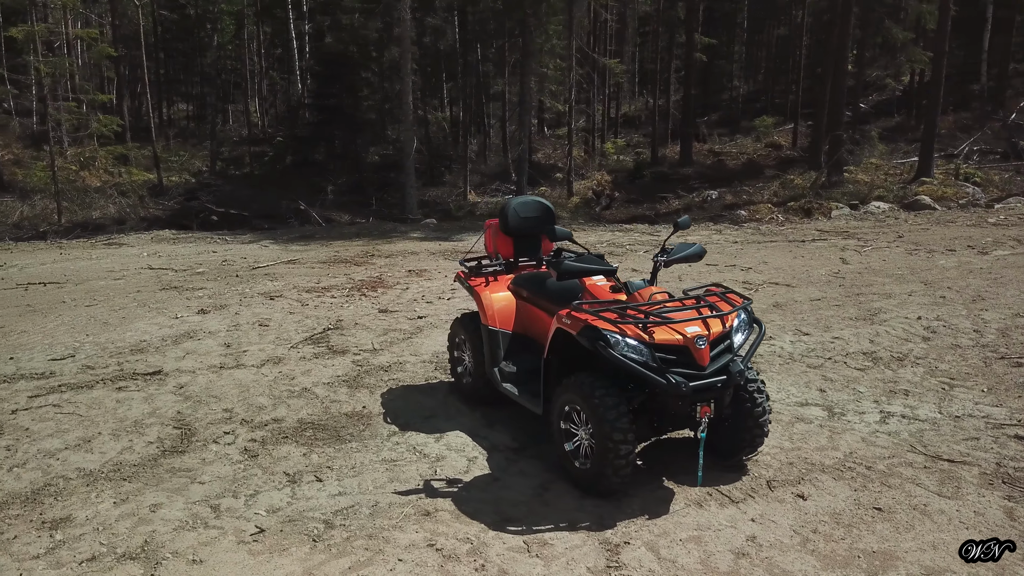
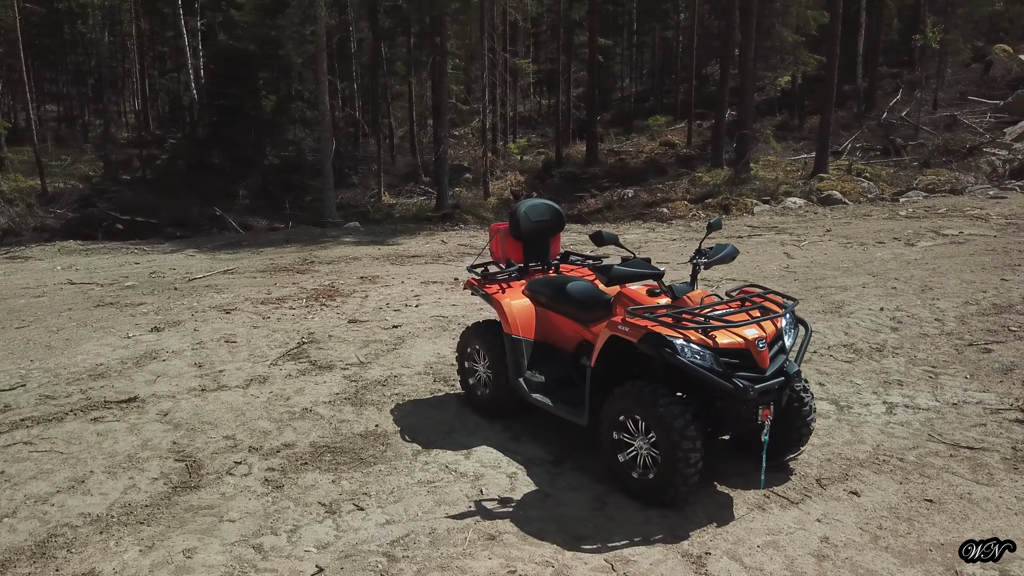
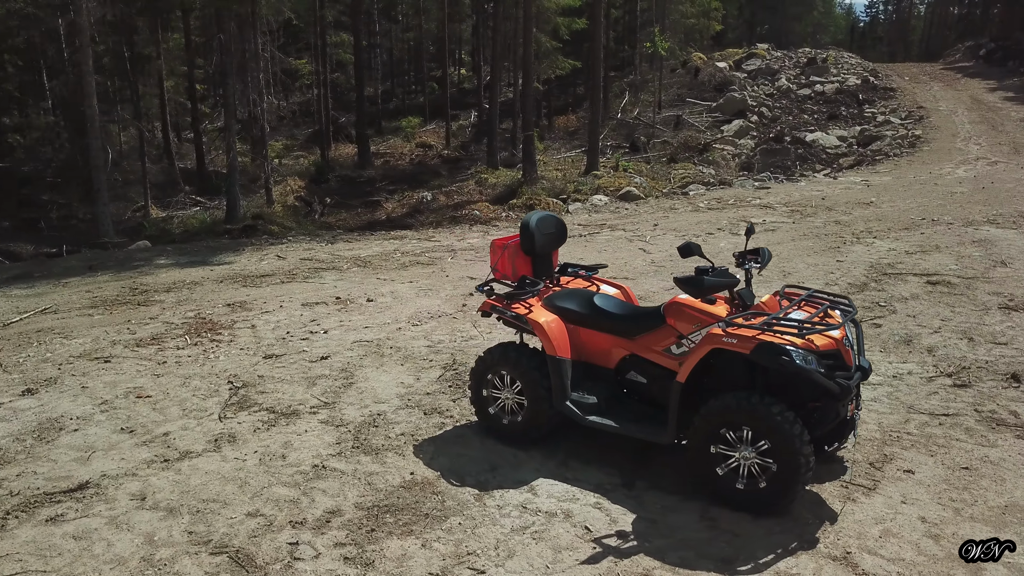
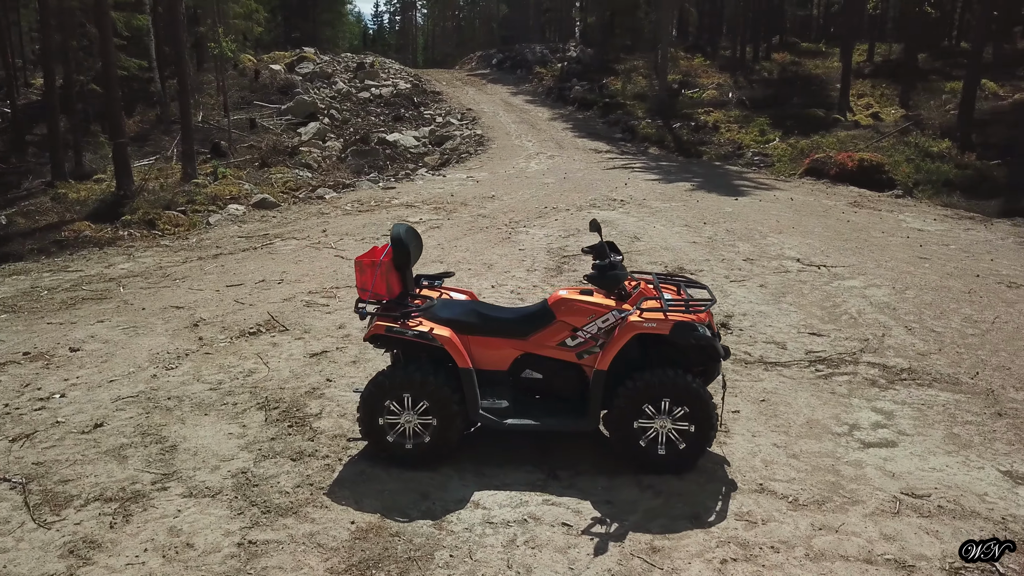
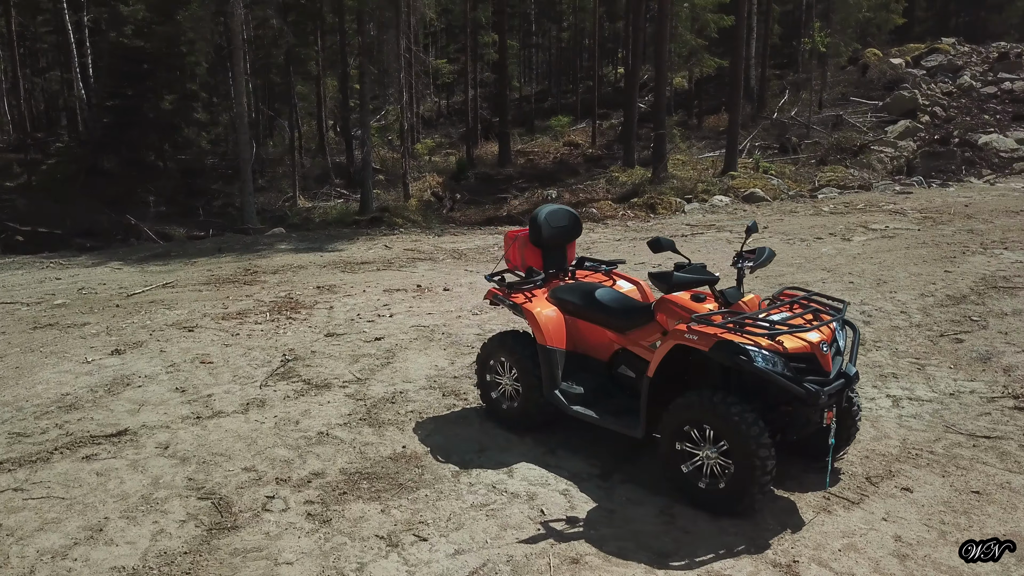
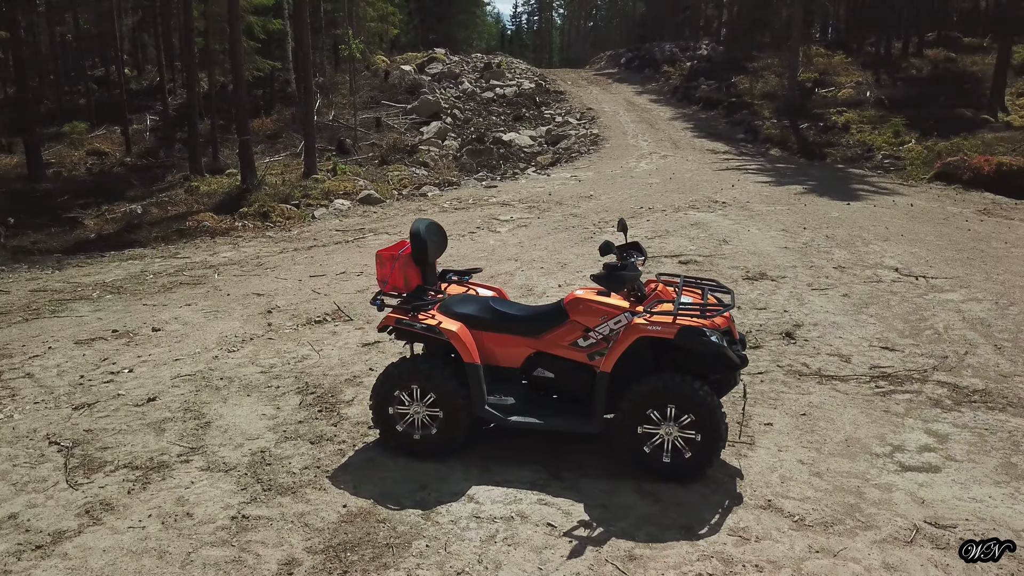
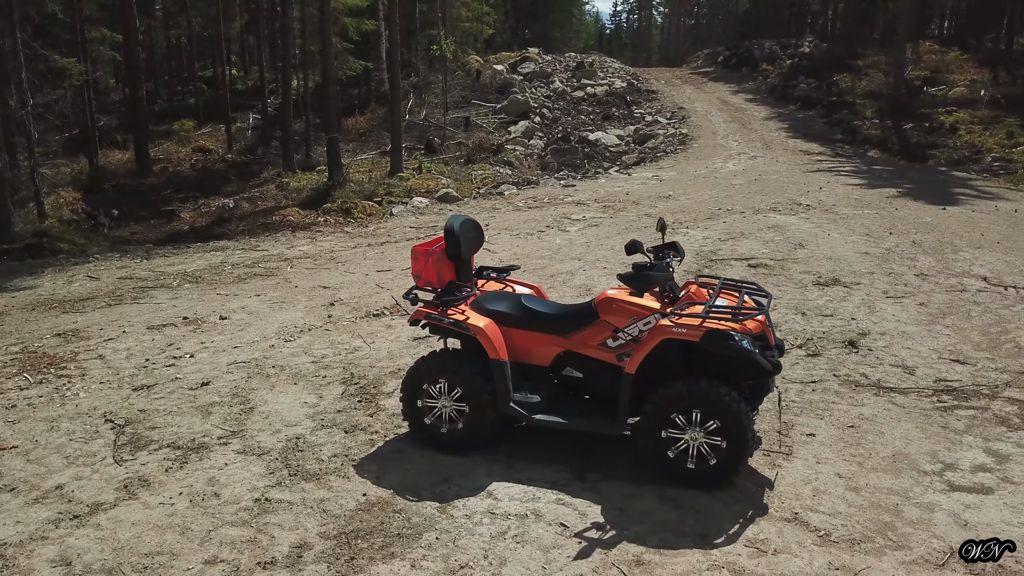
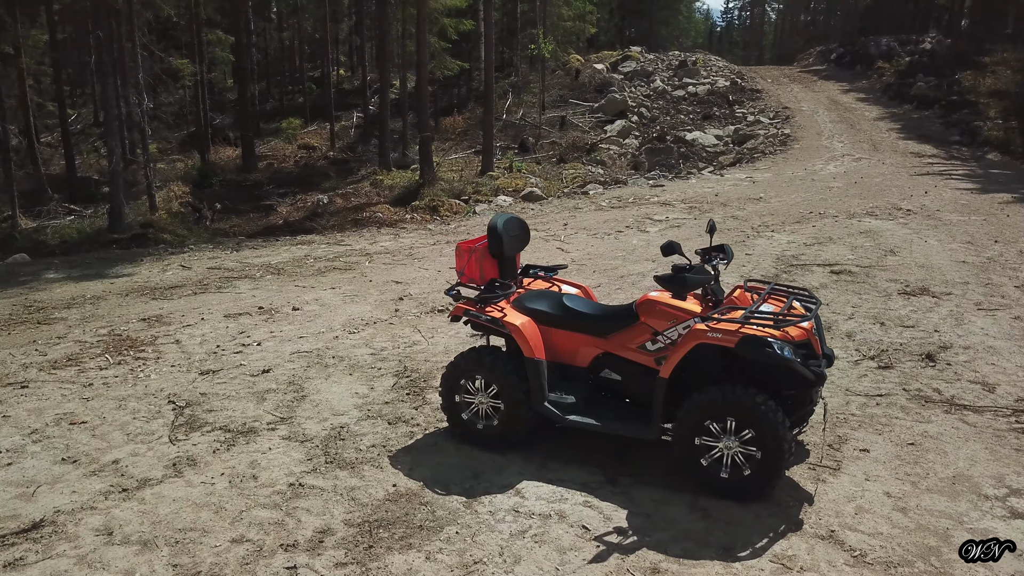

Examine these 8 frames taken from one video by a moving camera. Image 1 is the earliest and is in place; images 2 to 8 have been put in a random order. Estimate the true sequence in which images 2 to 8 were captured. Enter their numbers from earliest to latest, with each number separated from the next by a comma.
2, 5, 3, 8, 7, 6, 4
